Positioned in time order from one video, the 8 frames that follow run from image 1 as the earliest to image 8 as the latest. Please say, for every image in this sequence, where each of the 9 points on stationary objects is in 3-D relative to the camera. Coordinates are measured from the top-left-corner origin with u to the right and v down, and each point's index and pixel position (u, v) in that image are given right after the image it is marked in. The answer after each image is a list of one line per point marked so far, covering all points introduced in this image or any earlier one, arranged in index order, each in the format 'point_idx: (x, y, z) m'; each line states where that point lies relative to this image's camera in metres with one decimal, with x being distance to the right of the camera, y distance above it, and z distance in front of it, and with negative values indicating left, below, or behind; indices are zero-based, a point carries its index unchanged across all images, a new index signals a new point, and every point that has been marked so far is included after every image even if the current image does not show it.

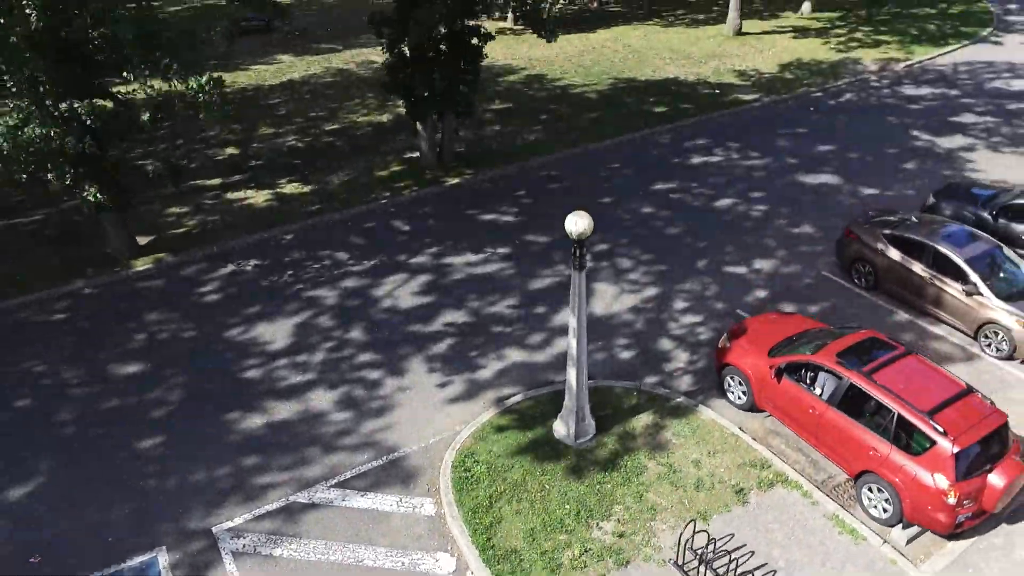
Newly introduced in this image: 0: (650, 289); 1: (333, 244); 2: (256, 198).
0: (+4.4, 0.0, +10.0) m
1: (-6.4, +1.6, +11.1) m
2: (-10.4, +3.6, +12.5) m
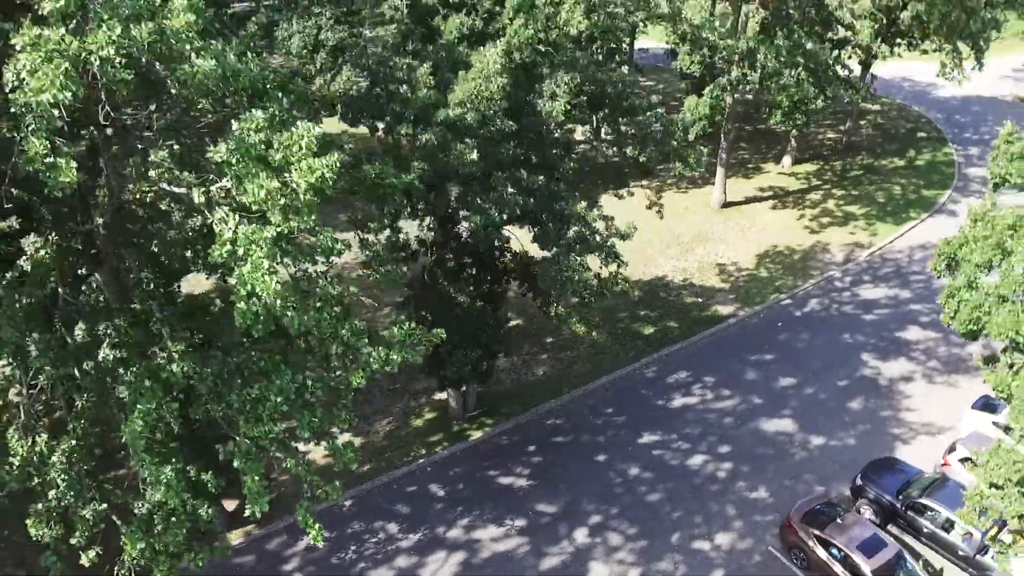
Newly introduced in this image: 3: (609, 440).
0: (+5.1, -11.8, +12.9) m
1: (-5.8, -10.2, +14.0) m
2: (-9.7, -8.1, +15.4) m
3: (+4.8, -7.6, +15.5) m
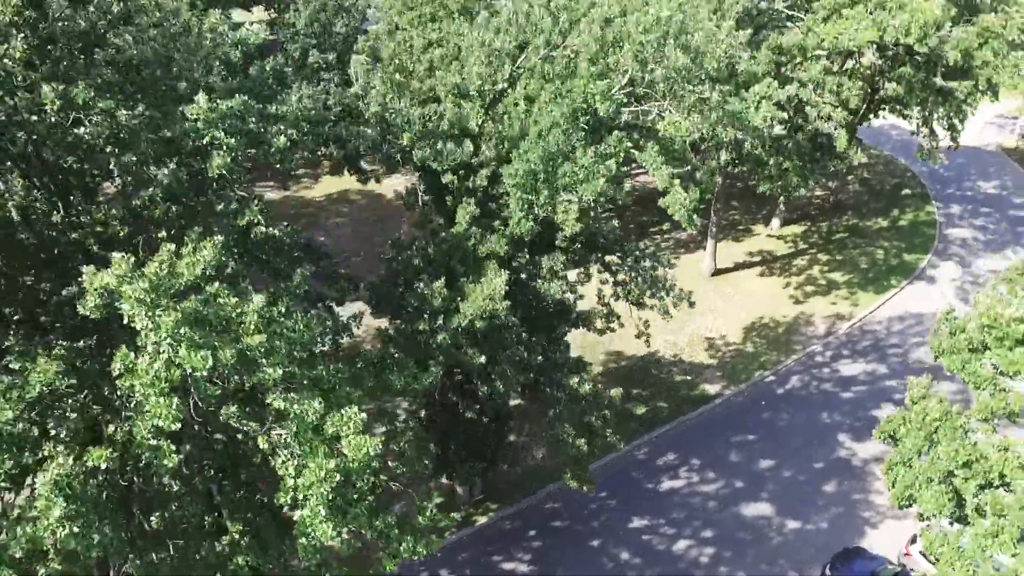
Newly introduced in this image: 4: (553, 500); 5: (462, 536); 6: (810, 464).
0: (+5.2, -17.2, +14.4) m
1: (-5.7, -15.6, +15.5) m
2: (-9.6, -13.5, +16.8) m
3: (+5.0, -13.0, +17.0) m
4: (+2.3, -12.0, +17.6) m
5: (-2.7, -13.4, +16.8) m
6: (+17.8, -10.5, +18.5) m
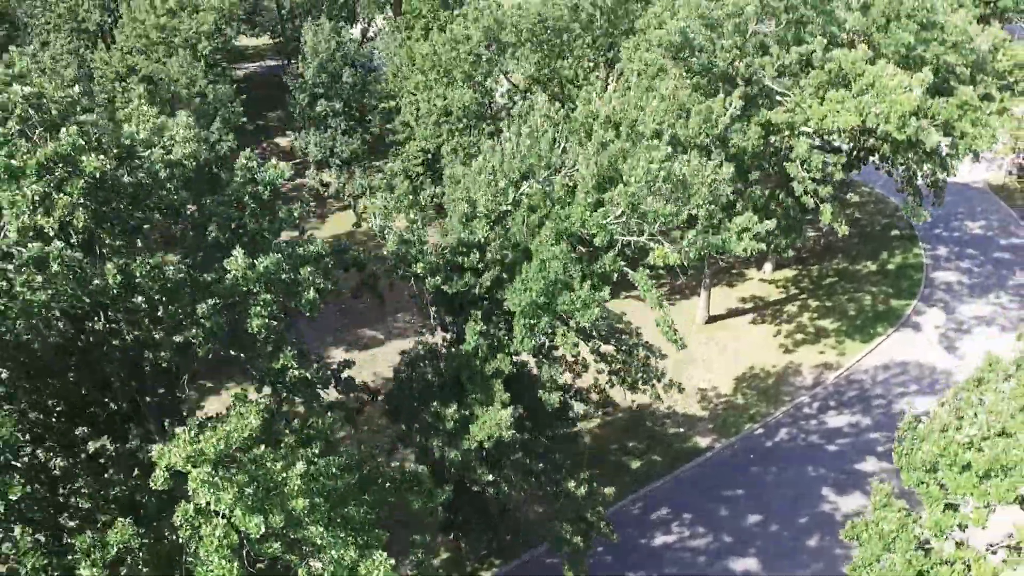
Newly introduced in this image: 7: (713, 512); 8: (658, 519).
0: (+5.3, -21.3, +15.6) m
1: (-5.5, -19.8, +16.7) m
2: (-9.5, -17.7, +18.0) m
3: (+5.1, -17.2, +18.2) m
4: (+2.5, -16.2, +18.8) m
5: (-2.5, -17.6, +18.0) m
6: (+18.0, -14.6, +19.7) m
7: (+12.9, -14.4, +19.9) m
8: (+9.3, -14.7, +19.7) m
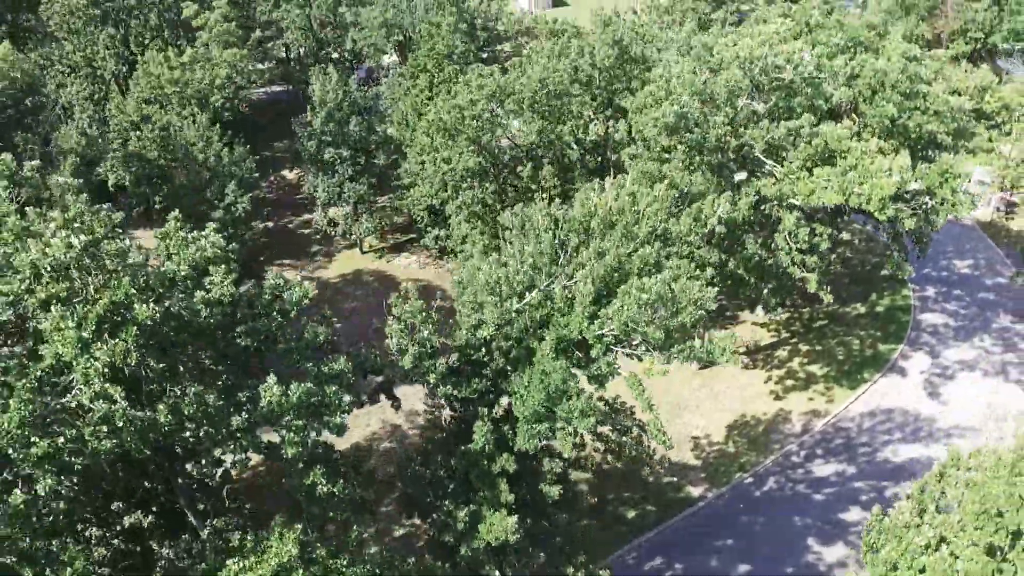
0: (+5.5, -25.6, +16.9) m
1: (-5.3, -24.0, +17.9) m
2: (-9.3, -22.0, +19.3) m
3: (+5.3, -21.4, +19.4) m
4: (+2.6, -20.5, +20.0) m
5: (-2.4, -21.9, +19.2) m
6: (+18.2, -18.9, +20.9) m
7: (+13.0, -18.7, +21.1) m
8: (+9.4, -19.0, +20.9) m
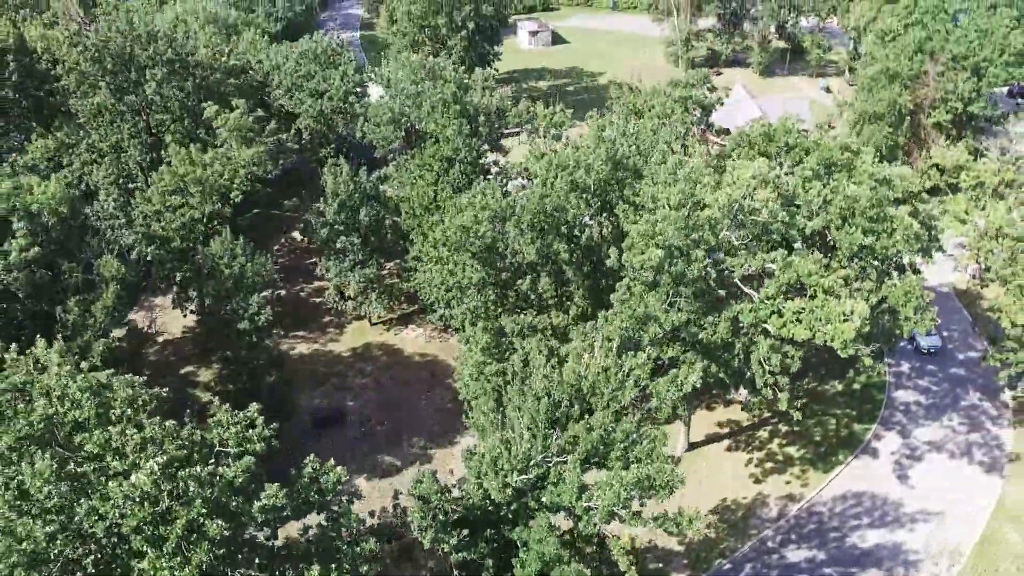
0: (+5.5, -34.3, +19.3) m
1: (-5.3, -32.7, +20.3) m
2: (-9.3, -30.6, +21.7) m
3: (+5.3, -30.1, +21.8) m
4: (+2.7, -29.1, +22.3) m
5: (-2.4, -30.5, +21.6) m
6: (+18.2, -27.6, +23.2) m
7: (+13.1, -27.3, +23.4) m
8: (+9.4, -27.7, +23.2) m
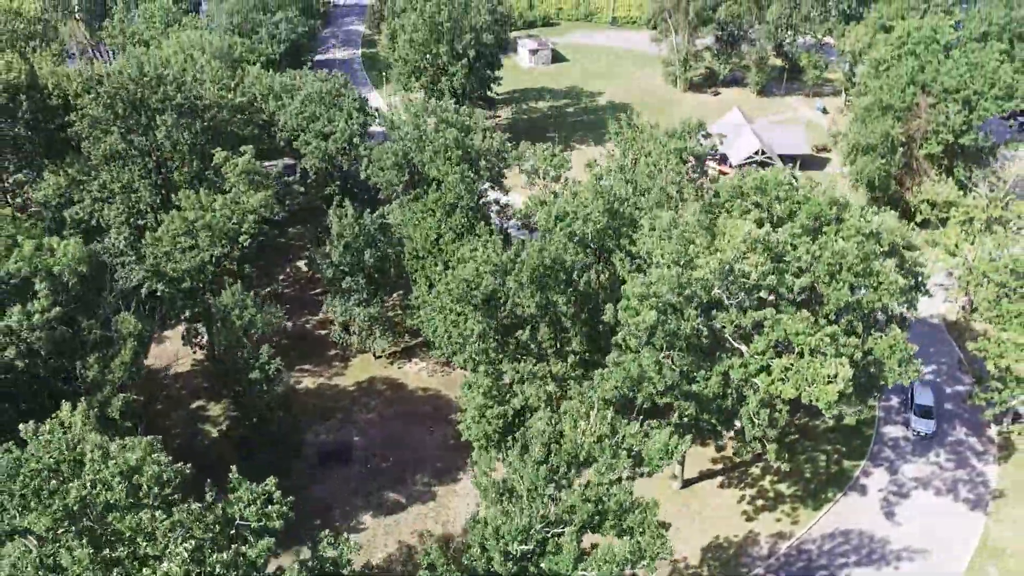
0: (+5.6, -38.7, +20.4) m
1: (-5.3, -37.1, +21.5) m
2: (-9.2, -35.0, +22.8) m
3: (+5.4, -34.5, +22.9) m
4: (+2.7, -33.5, +23.5) m
5: (-2.3, -34.9, +22.7) m
6: (+18.2, -32.0, +24.3) m
7: (+13.1, -31.7, +24.5) m
8: (+9.5, -32.0, +24.3) m
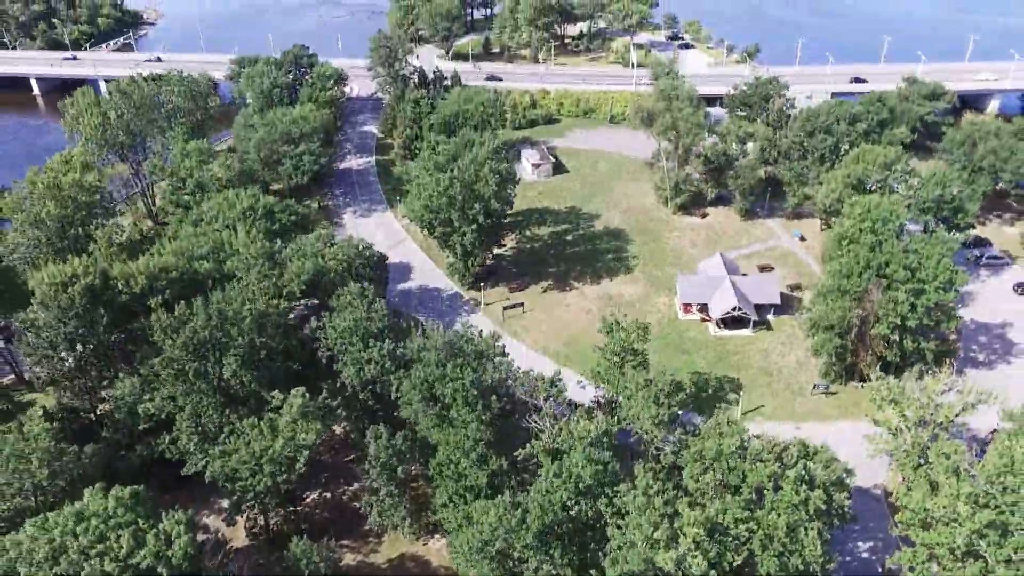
0: (+6.2, -67.2, +28.4) m
1: (-4.6, -65.5, +29.5) m
2: (-8.5, -63.4, +30.8) m
3: (+6.0, -62.9, +30.8) m
4: (+3.4, -61.9, +31.4) m
5: (-1.6, -63.3, +30.6) m
6: (+18.9, -60.4, +32.2) m
7: (+13.8, -60.1, +32.4) m
8: (+10.2, -60.4, +32.2) m
